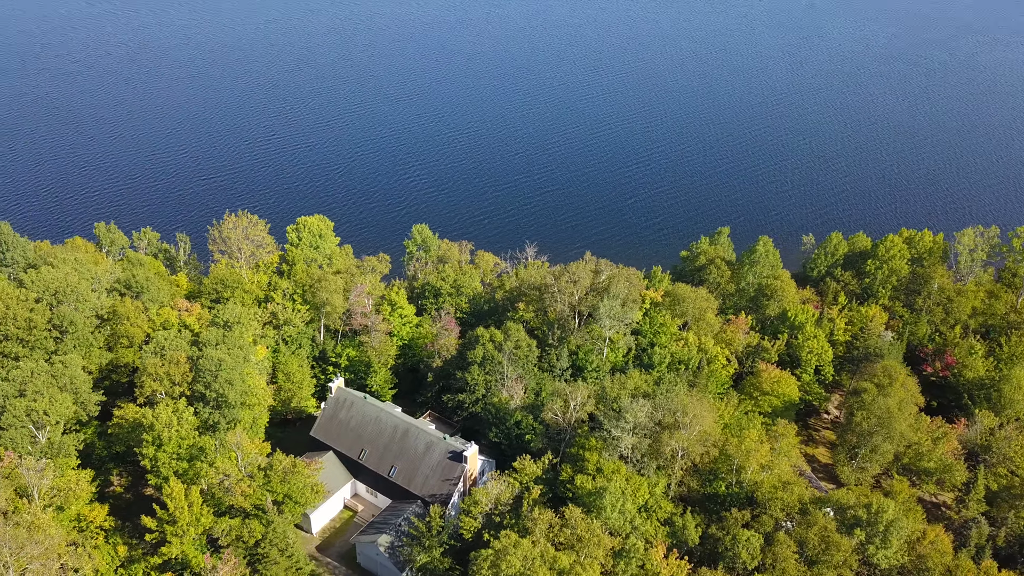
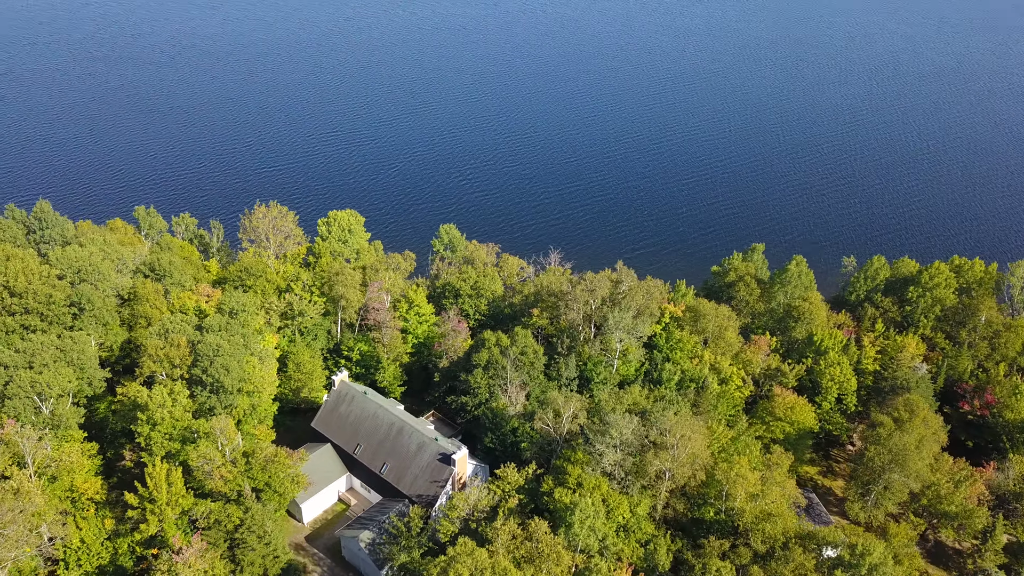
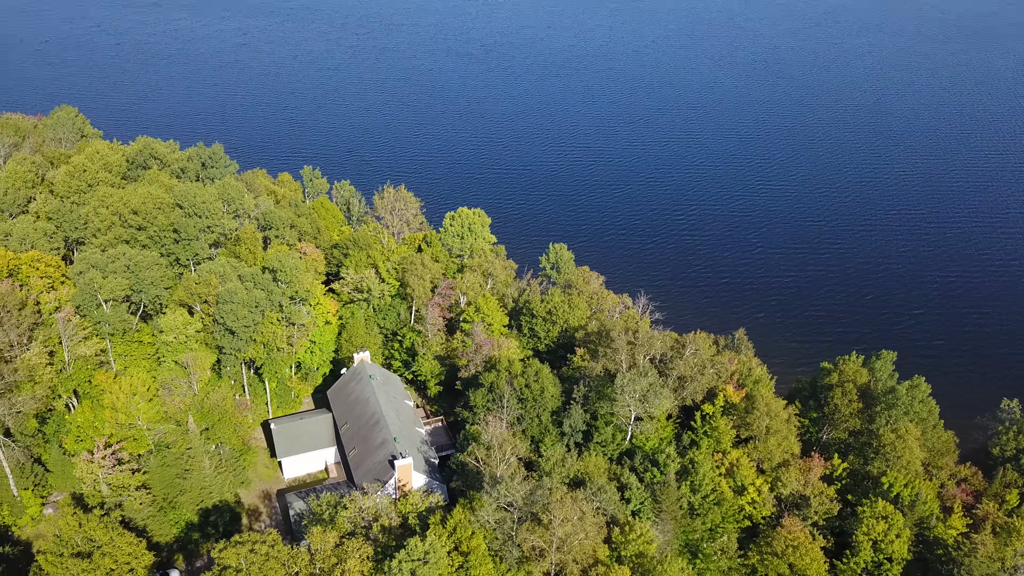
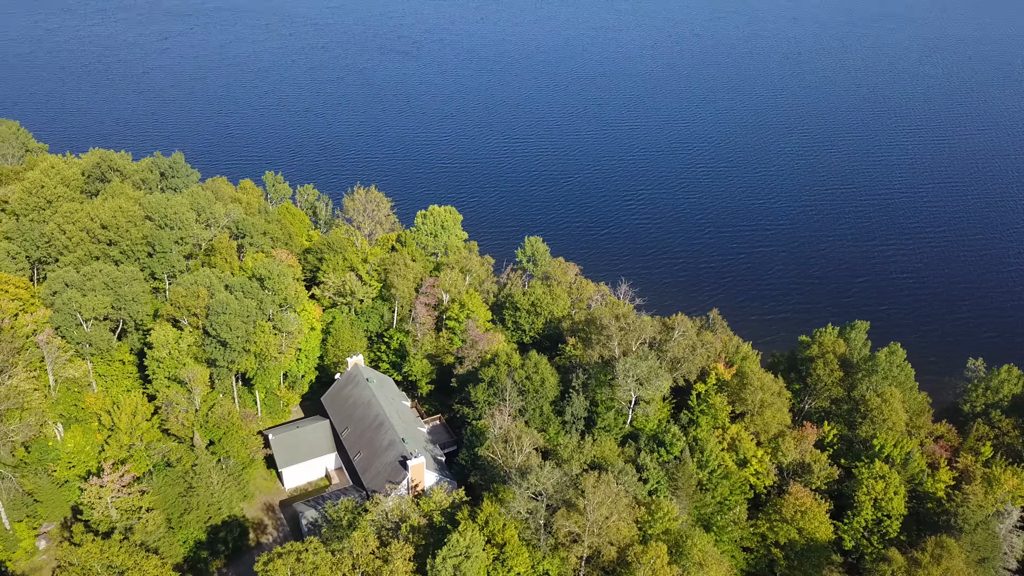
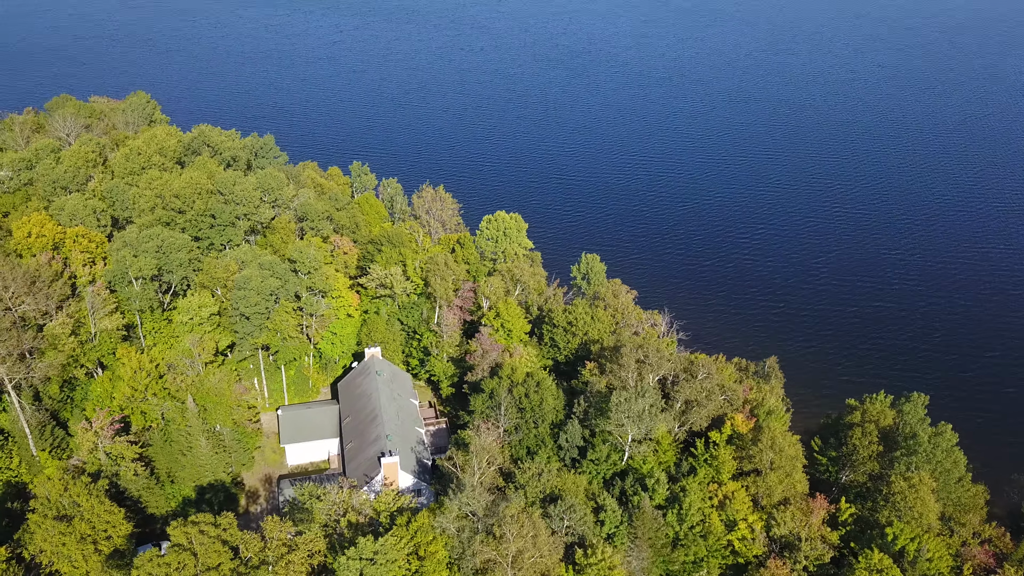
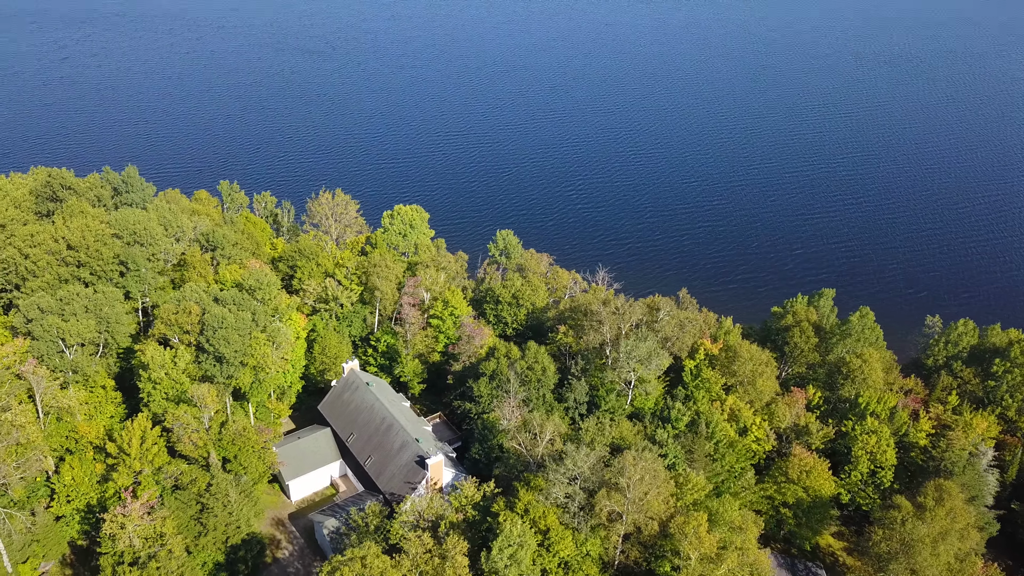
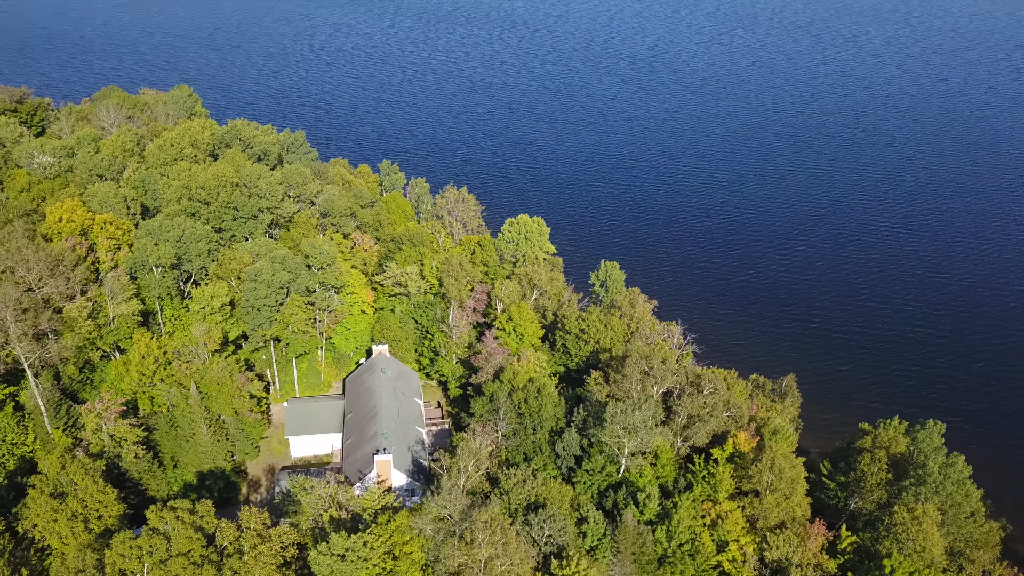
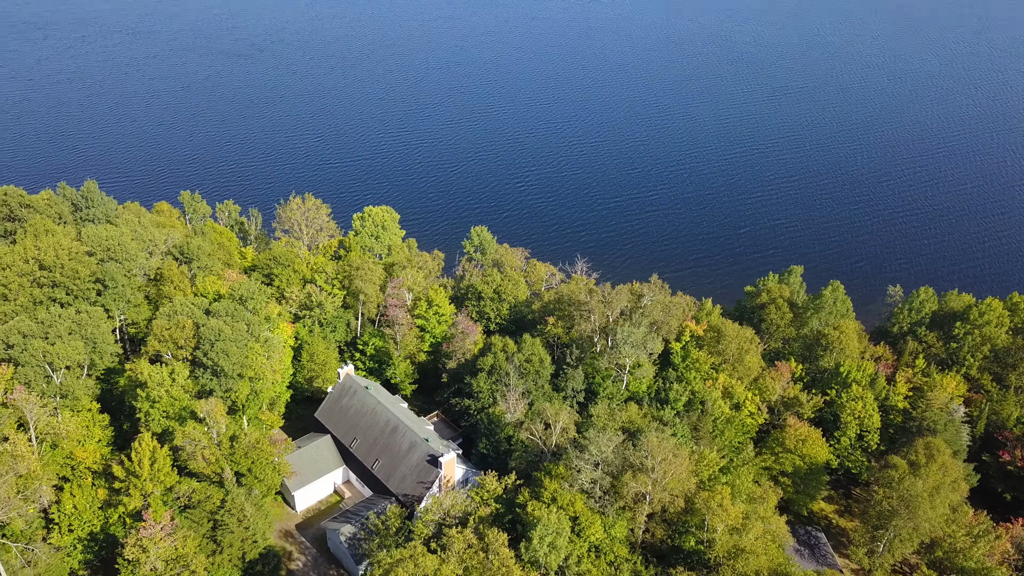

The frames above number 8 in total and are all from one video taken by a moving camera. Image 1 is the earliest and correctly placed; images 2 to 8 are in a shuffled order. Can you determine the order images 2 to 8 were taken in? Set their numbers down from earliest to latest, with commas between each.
2, 8, 6, 4, 3, 5, 7
